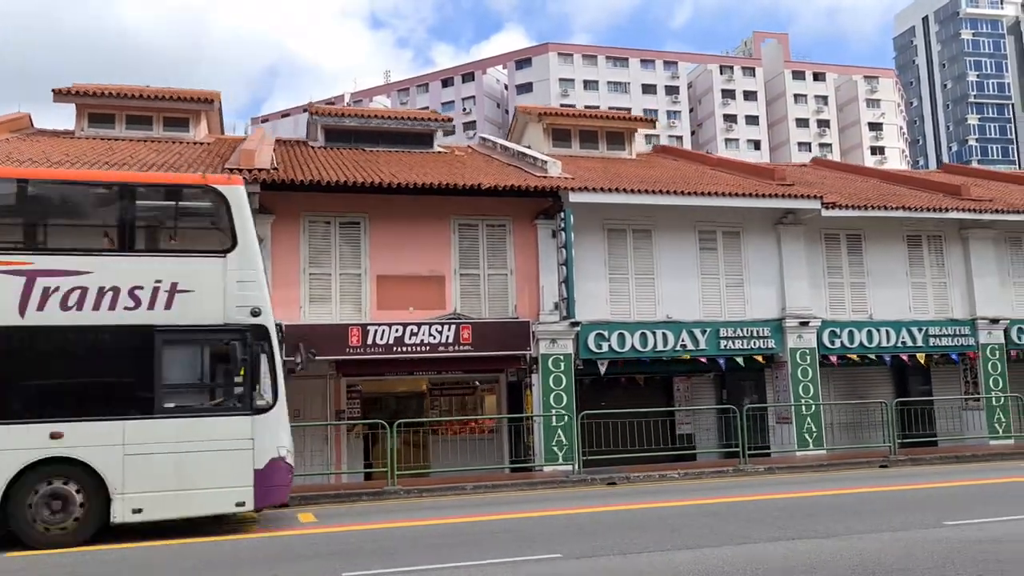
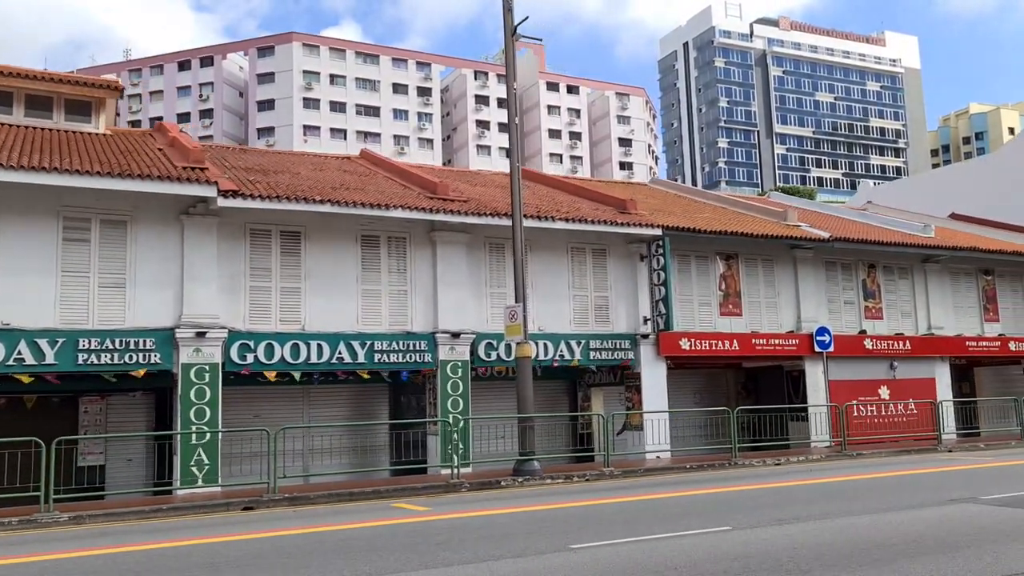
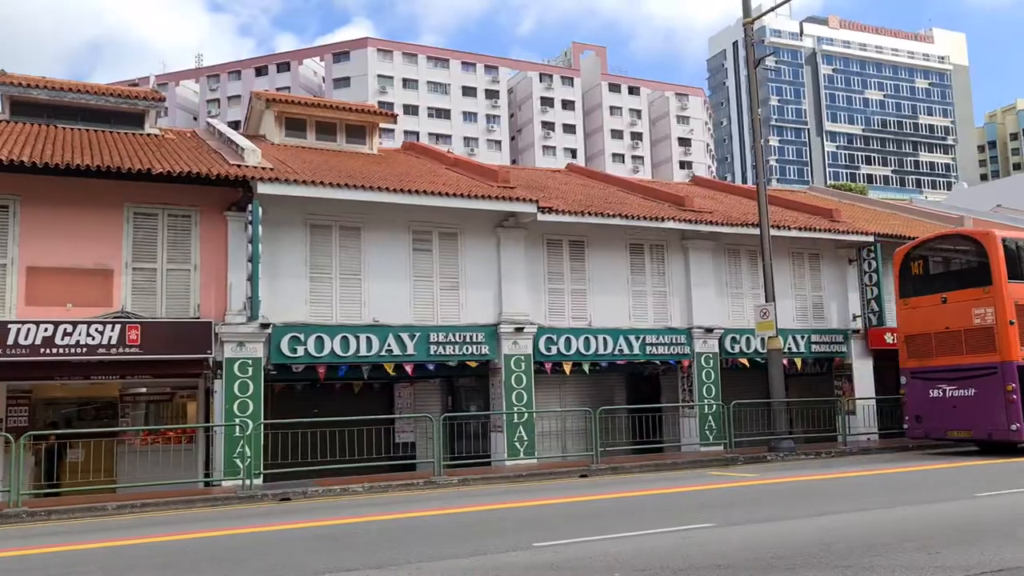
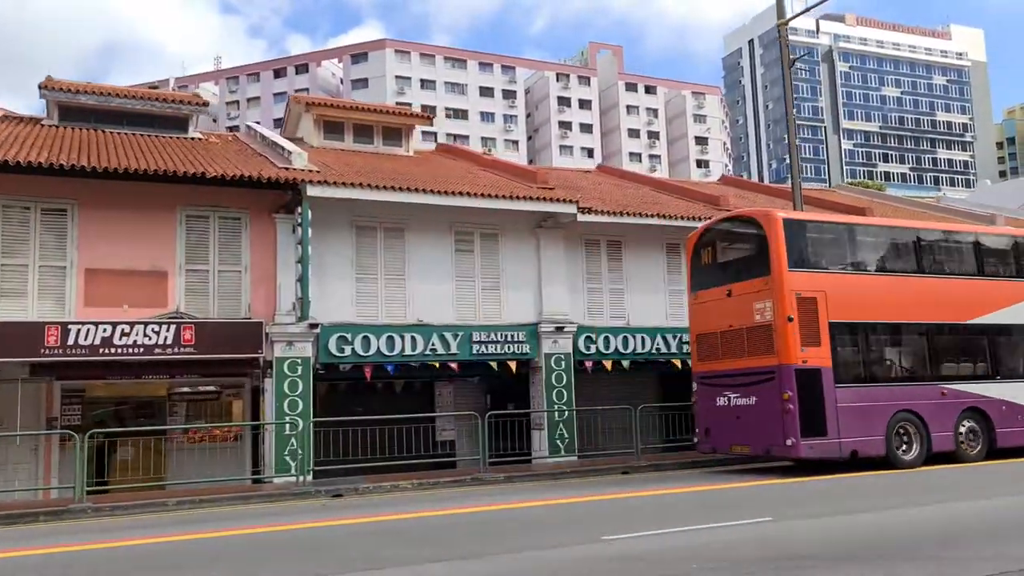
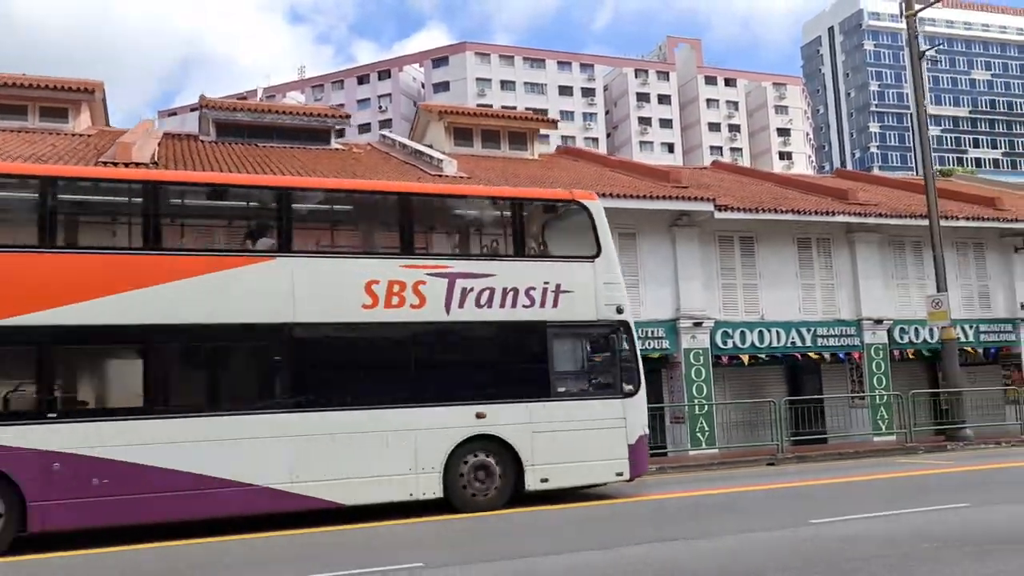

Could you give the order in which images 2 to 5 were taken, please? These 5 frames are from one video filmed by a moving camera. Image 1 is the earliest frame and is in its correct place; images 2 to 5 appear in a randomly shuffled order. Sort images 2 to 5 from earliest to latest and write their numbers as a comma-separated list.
5, 4, 3, 2
